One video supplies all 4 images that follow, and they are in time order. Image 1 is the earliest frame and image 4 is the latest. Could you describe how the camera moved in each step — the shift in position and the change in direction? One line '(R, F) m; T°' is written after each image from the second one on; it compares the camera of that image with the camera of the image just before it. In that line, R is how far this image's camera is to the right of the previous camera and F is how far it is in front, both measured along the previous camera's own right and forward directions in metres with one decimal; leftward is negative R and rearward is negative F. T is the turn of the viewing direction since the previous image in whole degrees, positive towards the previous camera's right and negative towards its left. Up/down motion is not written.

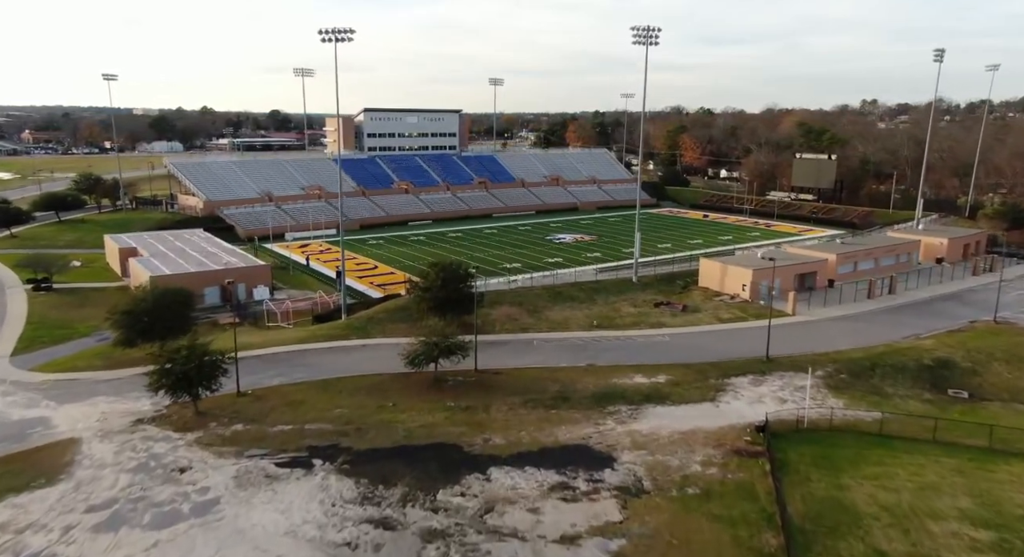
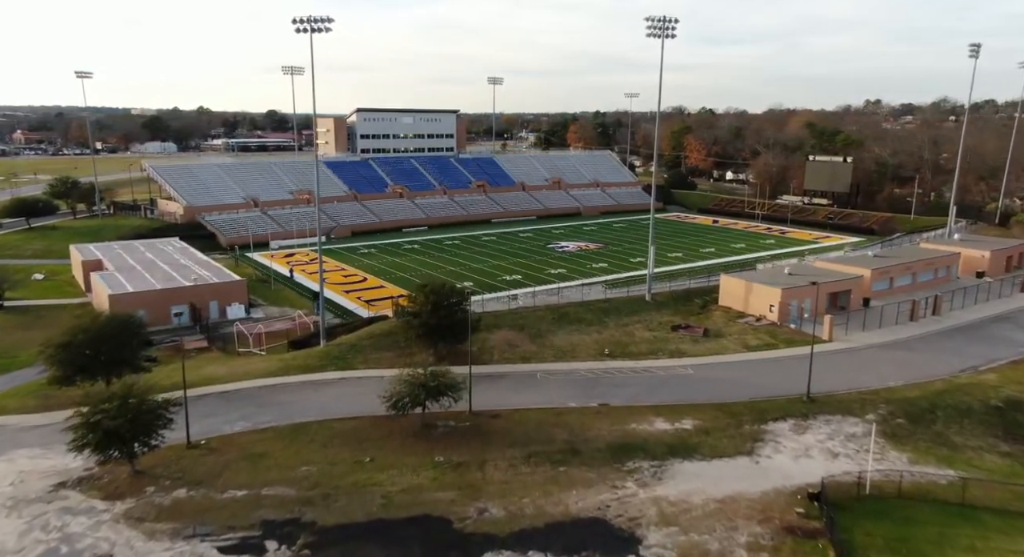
(0.0, +3.0) m; 0°
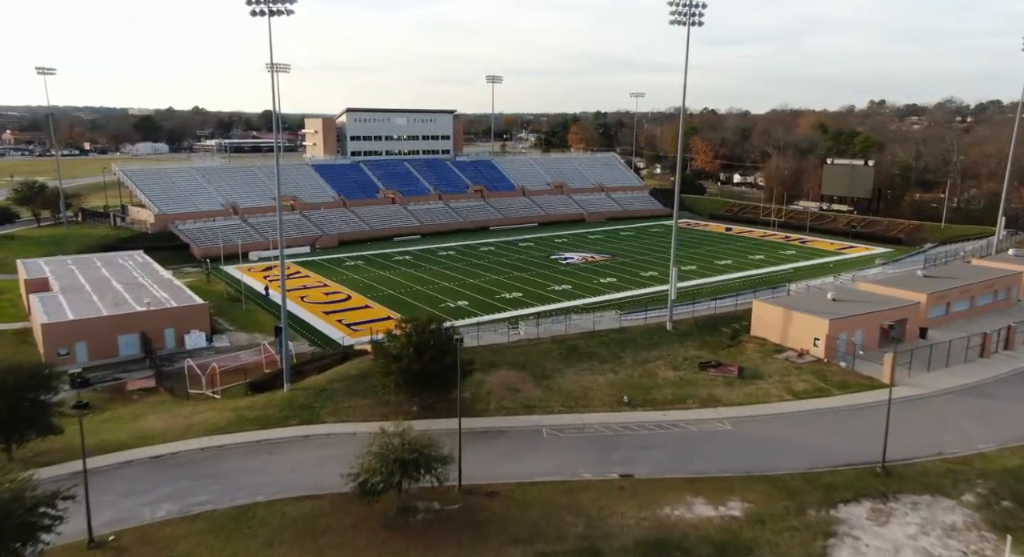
(0.0, +3.8) m; 0°
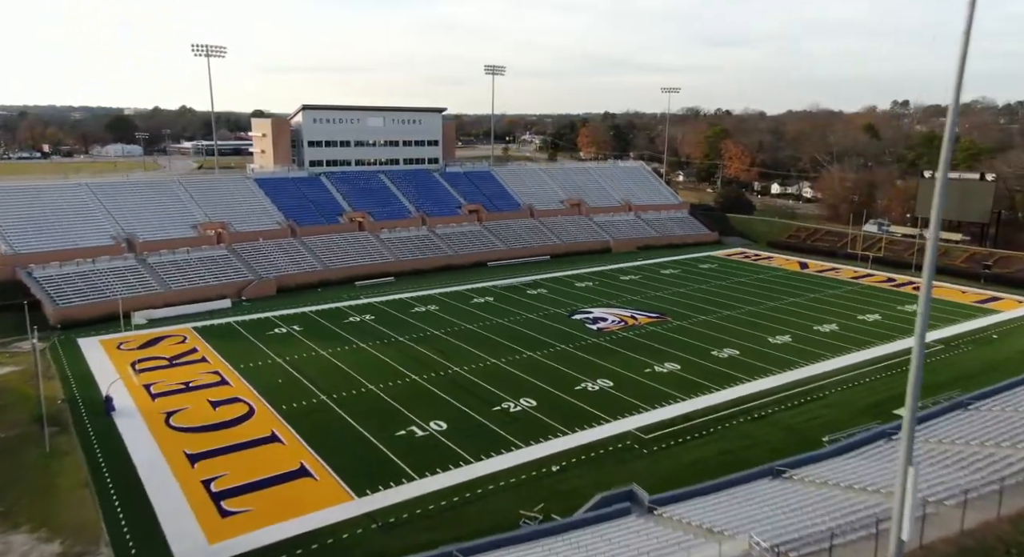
(-0.2, +14.0) m; 0°
